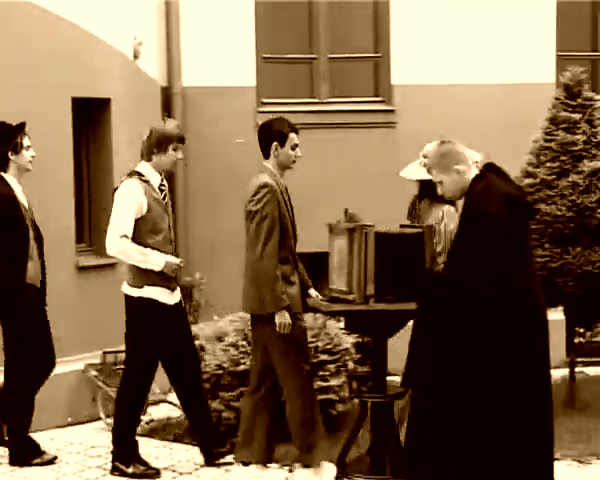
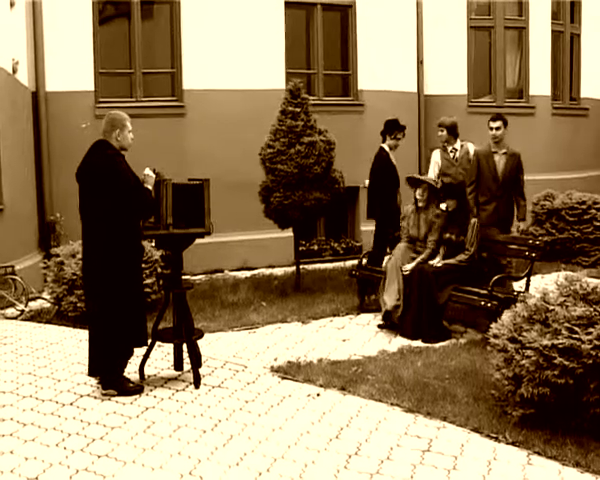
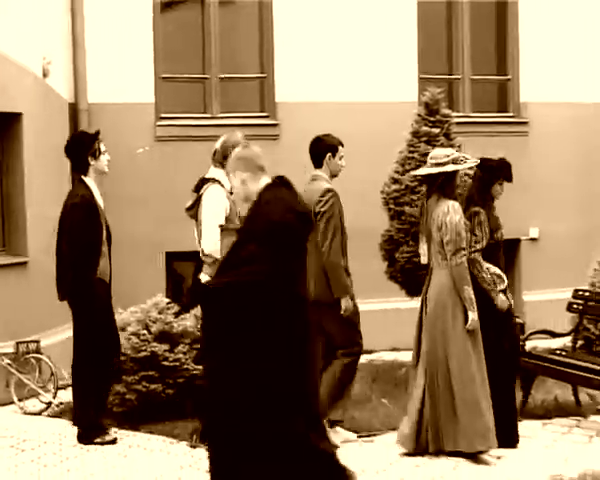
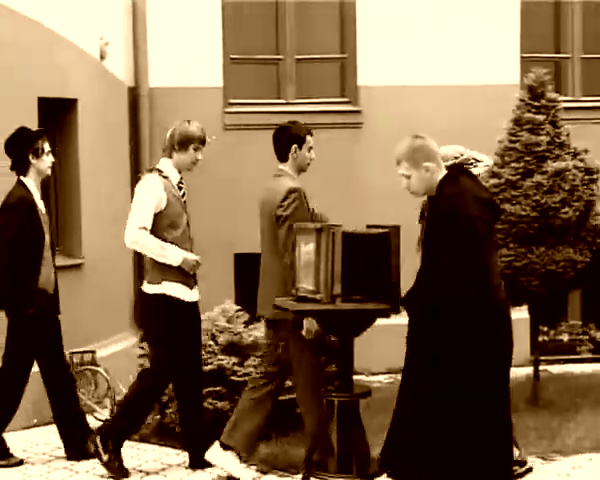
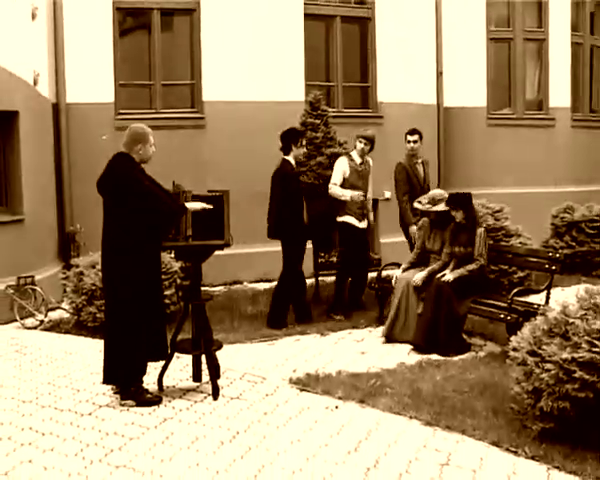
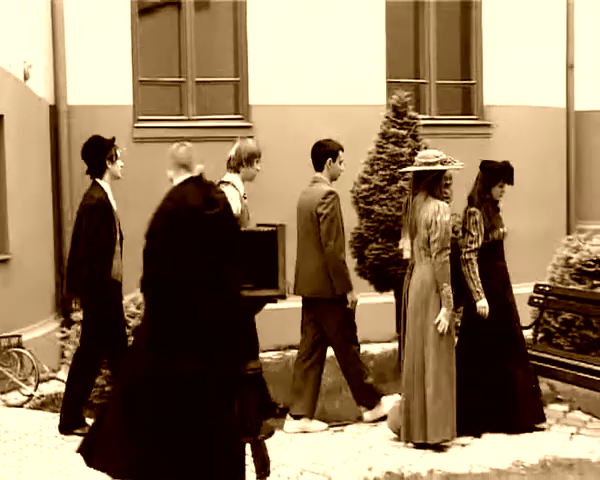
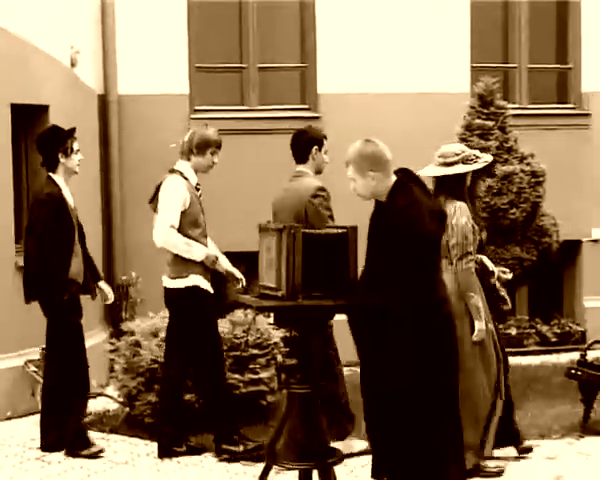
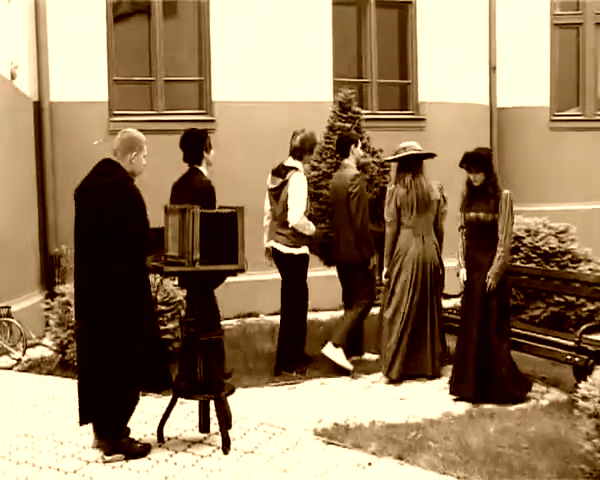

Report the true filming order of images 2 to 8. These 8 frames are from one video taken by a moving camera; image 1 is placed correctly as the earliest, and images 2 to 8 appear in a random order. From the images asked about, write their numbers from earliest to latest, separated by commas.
4, 7, 3, 6, 8, 5, 2
